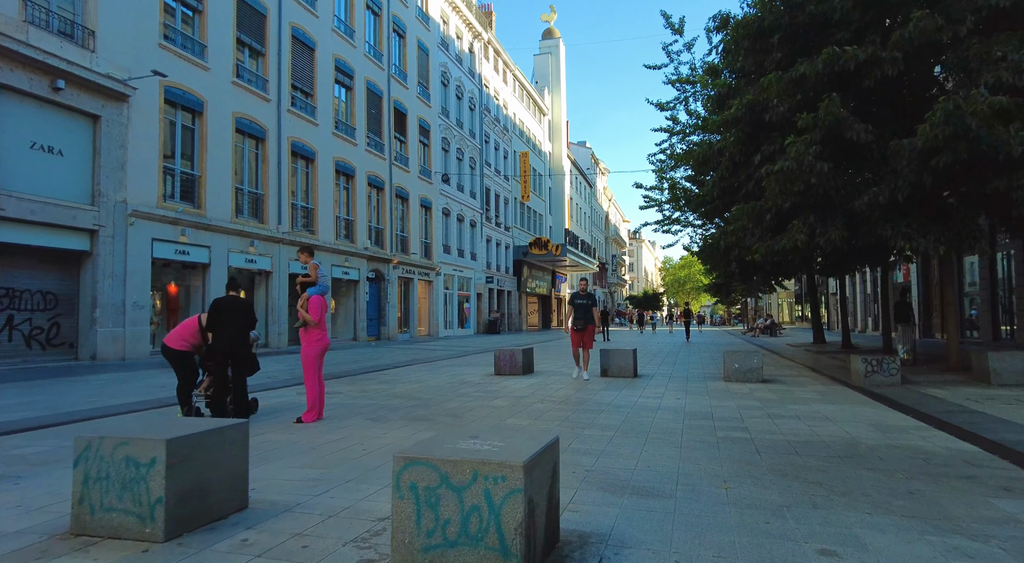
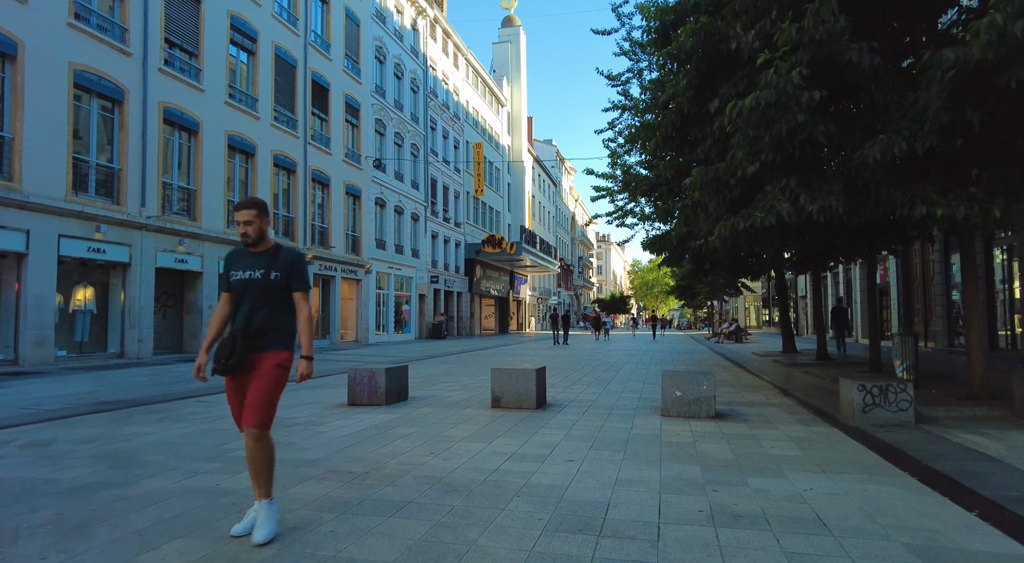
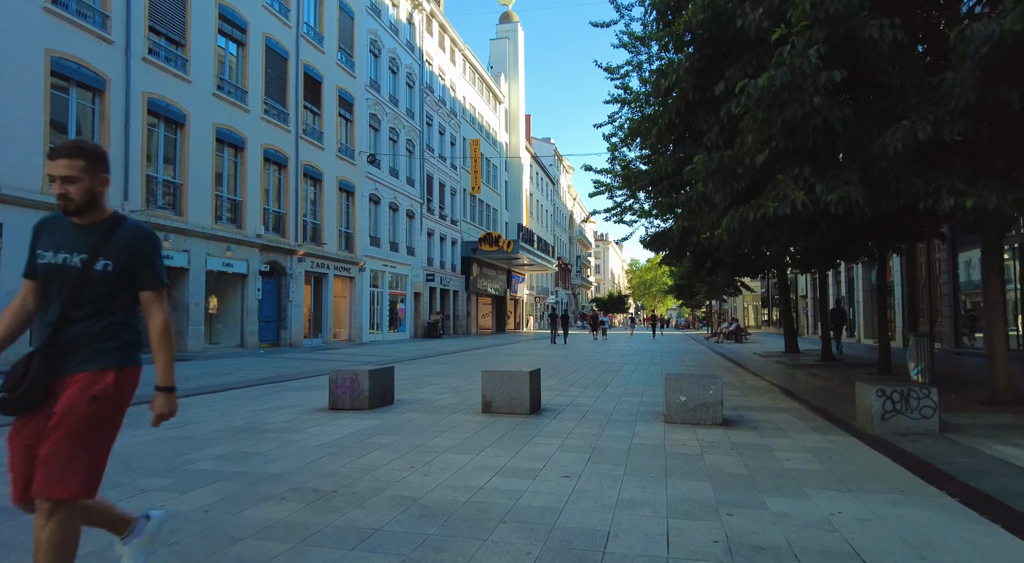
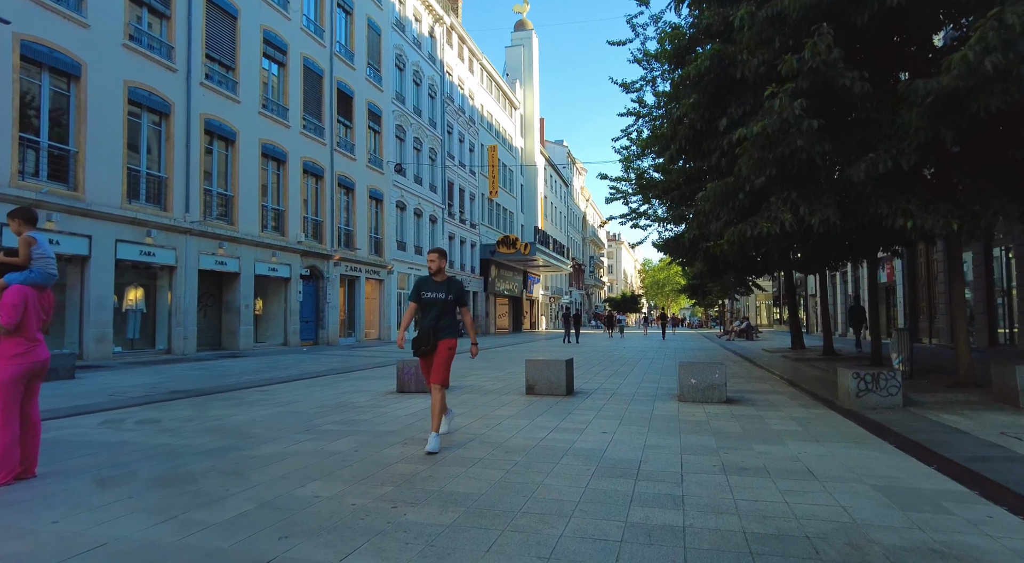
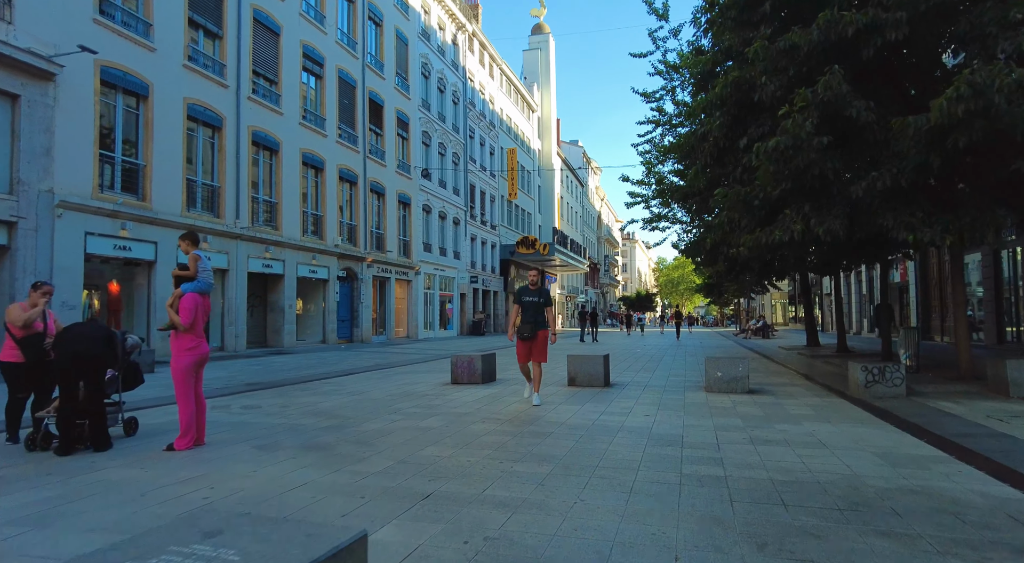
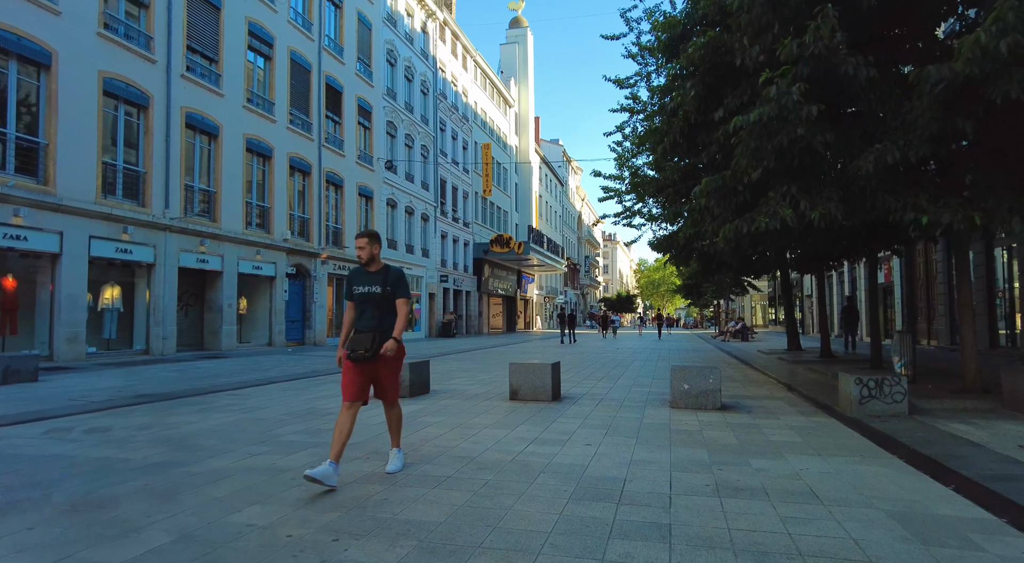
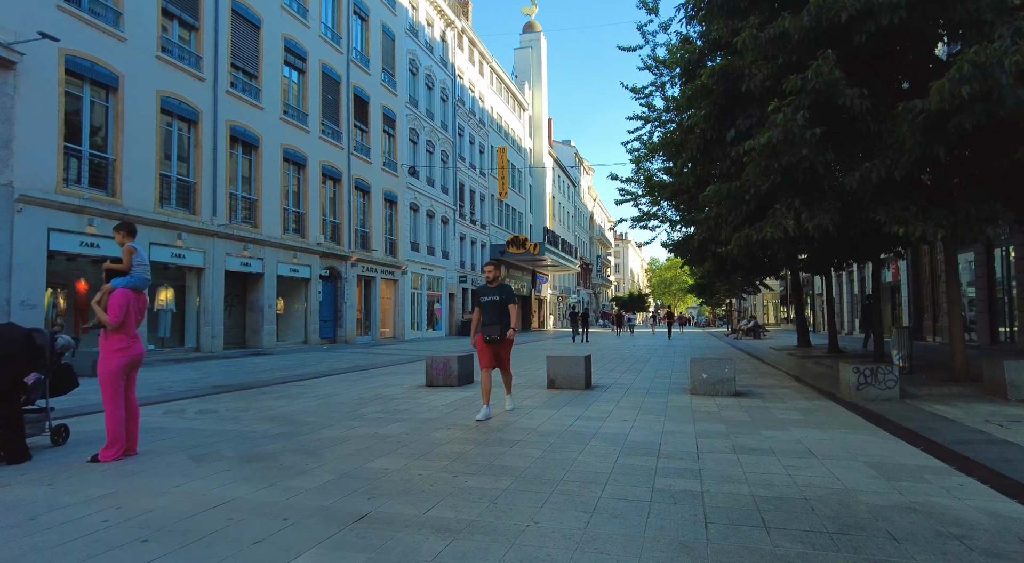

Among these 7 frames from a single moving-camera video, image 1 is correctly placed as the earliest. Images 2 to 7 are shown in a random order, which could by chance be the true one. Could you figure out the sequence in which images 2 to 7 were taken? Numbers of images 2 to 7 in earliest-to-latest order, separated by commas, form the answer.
5, 7, 4, 6, 2, 3
